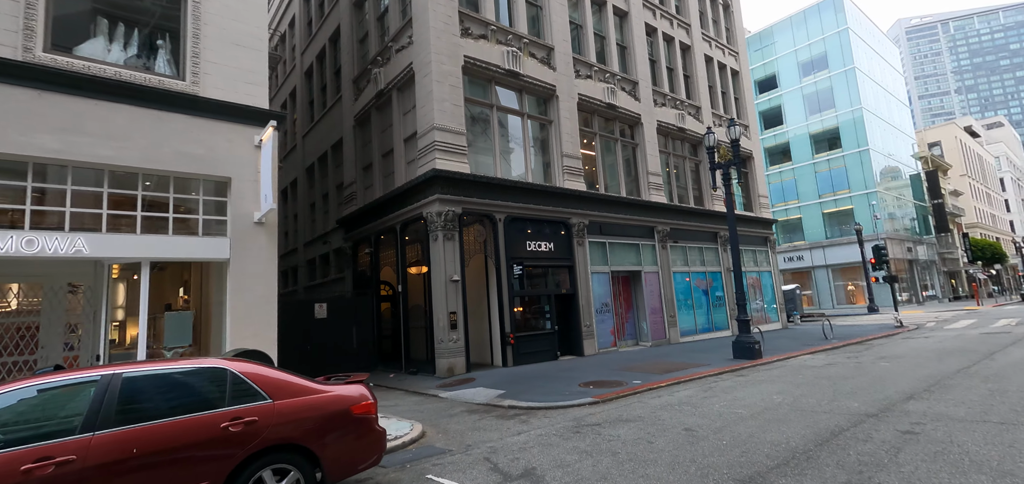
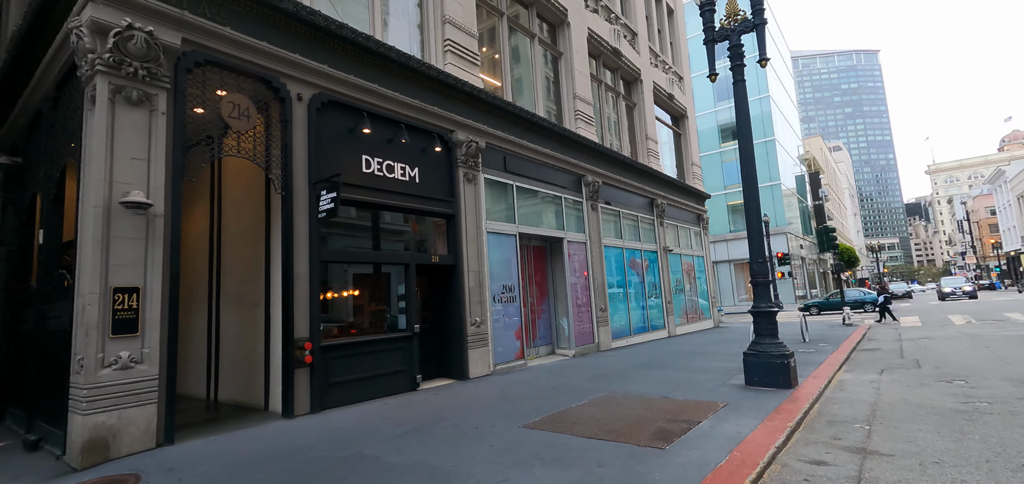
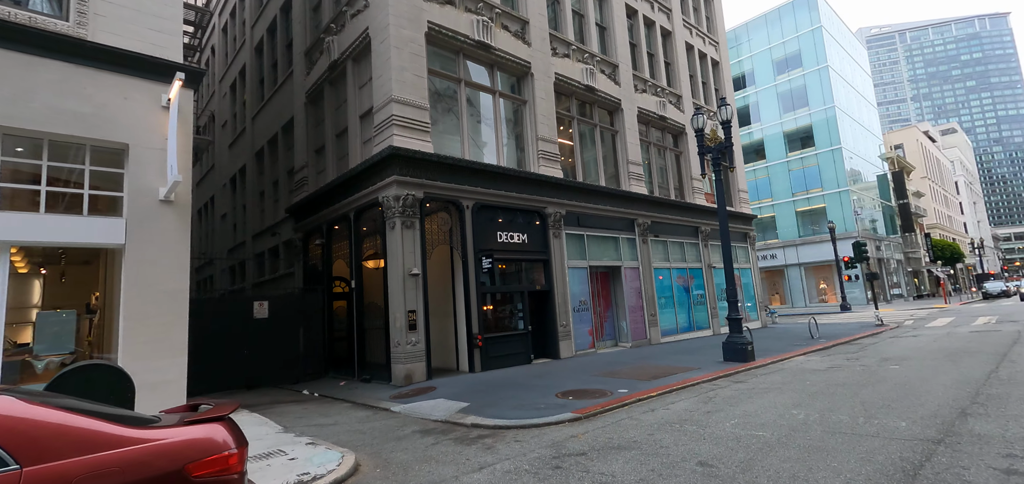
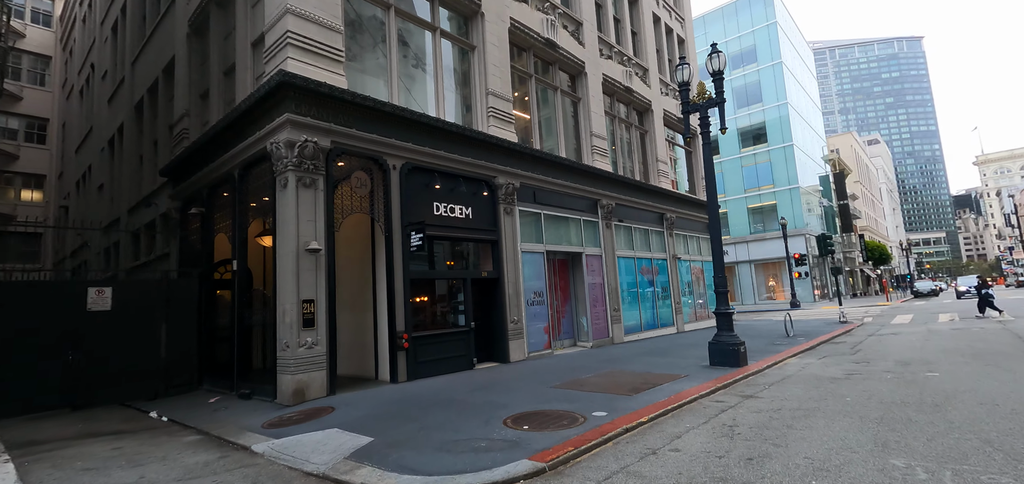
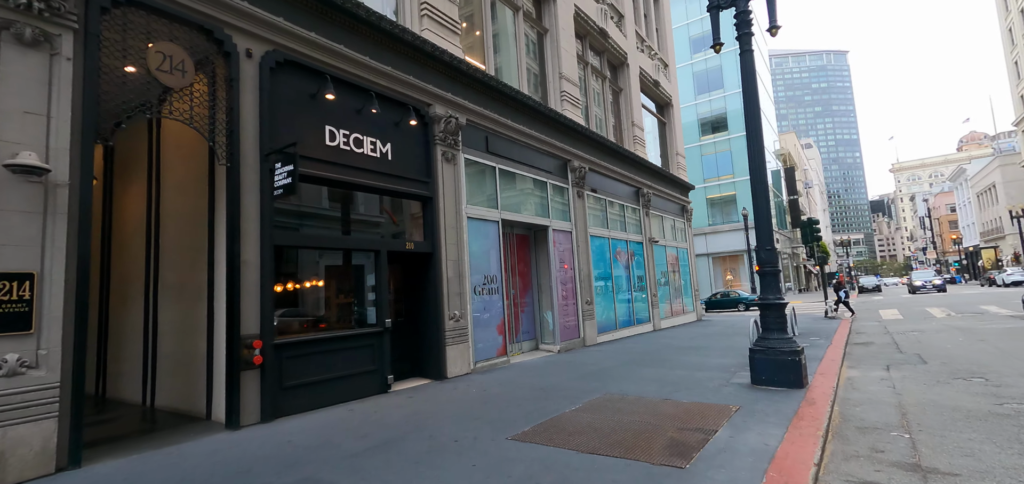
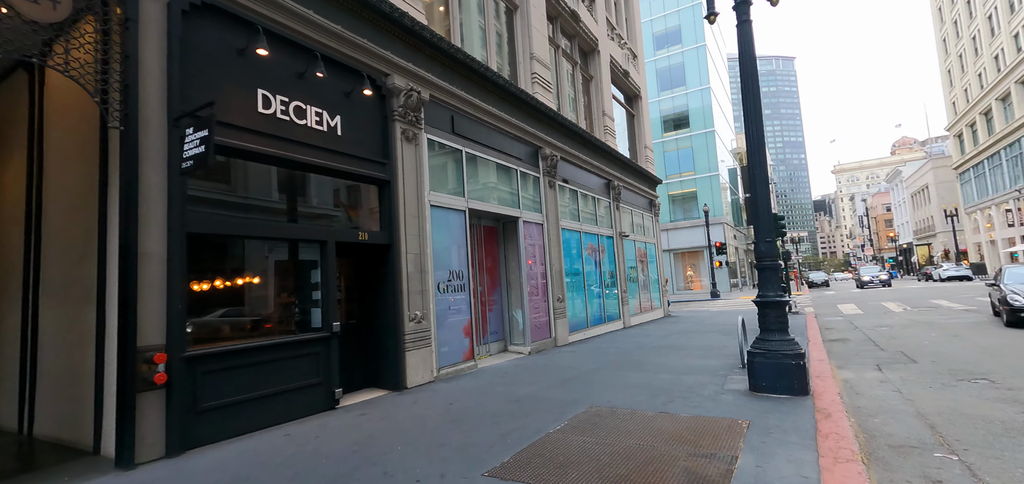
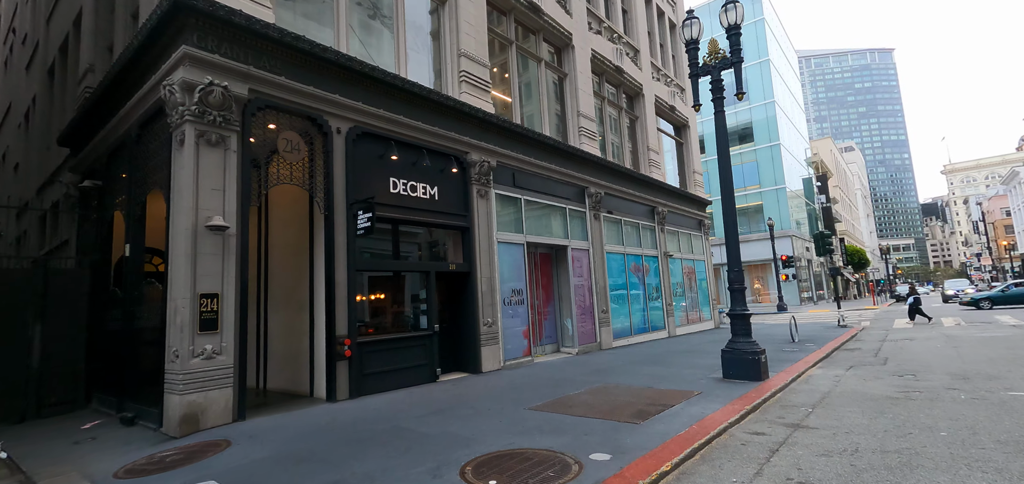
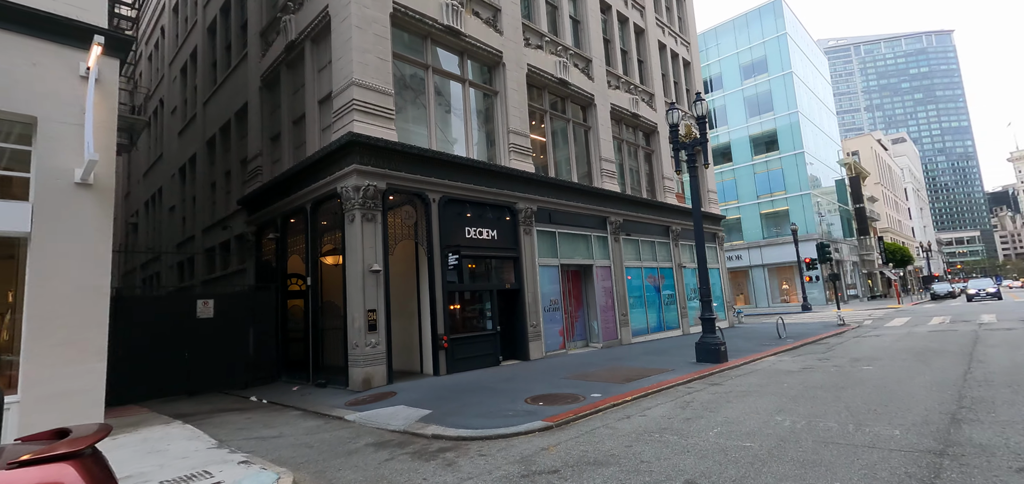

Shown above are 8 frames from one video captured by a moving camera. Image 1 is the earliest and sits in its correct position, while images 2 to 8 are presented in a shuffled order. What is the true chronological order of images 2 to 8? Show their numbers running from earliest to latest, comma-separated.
3, 8, 4, 7, 2, 5, 6
